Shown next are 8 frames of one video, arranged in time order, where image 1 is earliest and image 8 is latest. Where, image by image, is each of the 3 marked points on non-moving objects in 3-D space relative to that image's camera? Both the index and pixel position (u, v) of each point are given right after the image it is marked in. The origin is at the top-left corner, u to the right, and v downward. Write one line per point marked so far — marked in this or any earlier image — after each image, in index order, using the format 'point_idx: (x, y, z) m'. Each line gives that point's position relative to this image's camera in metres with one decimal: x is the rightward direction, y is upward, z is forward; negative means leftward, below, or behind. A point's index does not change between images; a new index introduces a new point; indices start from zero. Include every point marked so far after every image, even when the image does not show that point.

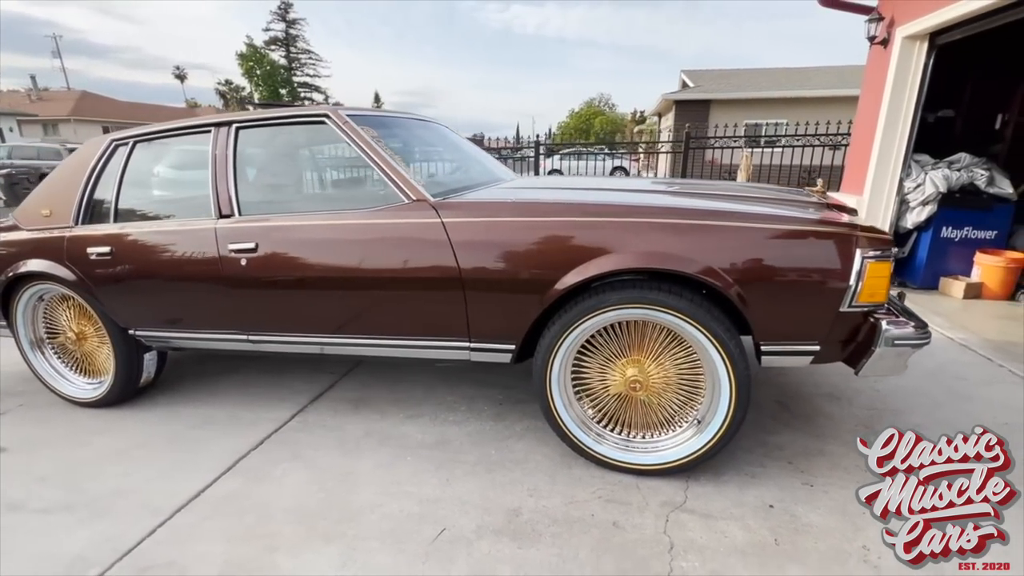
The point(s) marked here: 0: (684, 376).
0: (+0.8, -0.3, +2.0) m
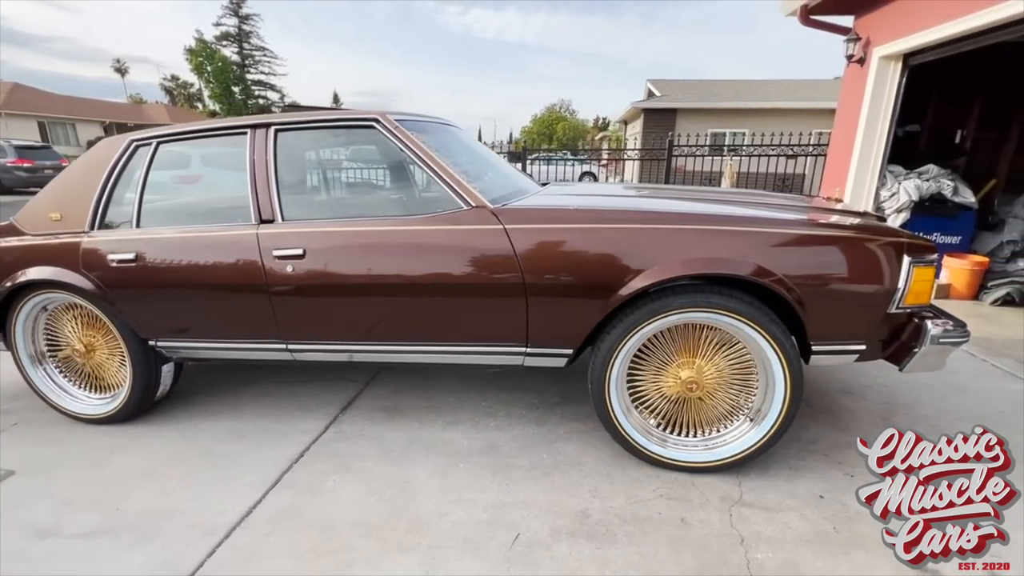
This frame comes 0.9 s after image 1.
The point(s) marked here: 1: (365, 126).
0: (+1.0, -0.4, +2.1) m
1: (-0.7, +0.8, +2.4) m
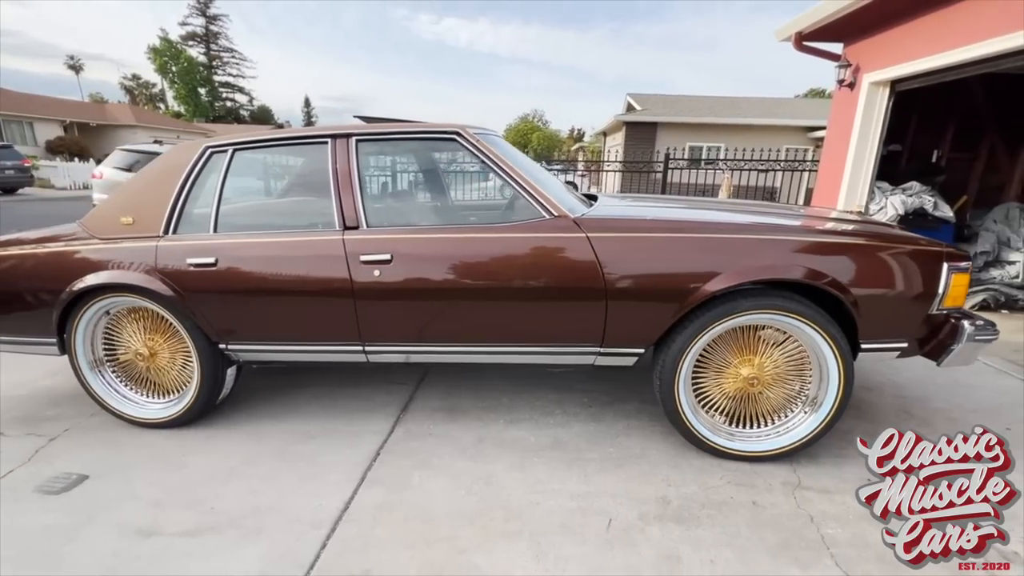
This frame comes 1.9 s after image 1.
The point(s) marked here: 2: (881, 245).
0: (+1.4, -0.4, +2.3) m
1: (-0.3, +0.8, +2.5) m
2: (+1.6, +0.2, +2.2) m
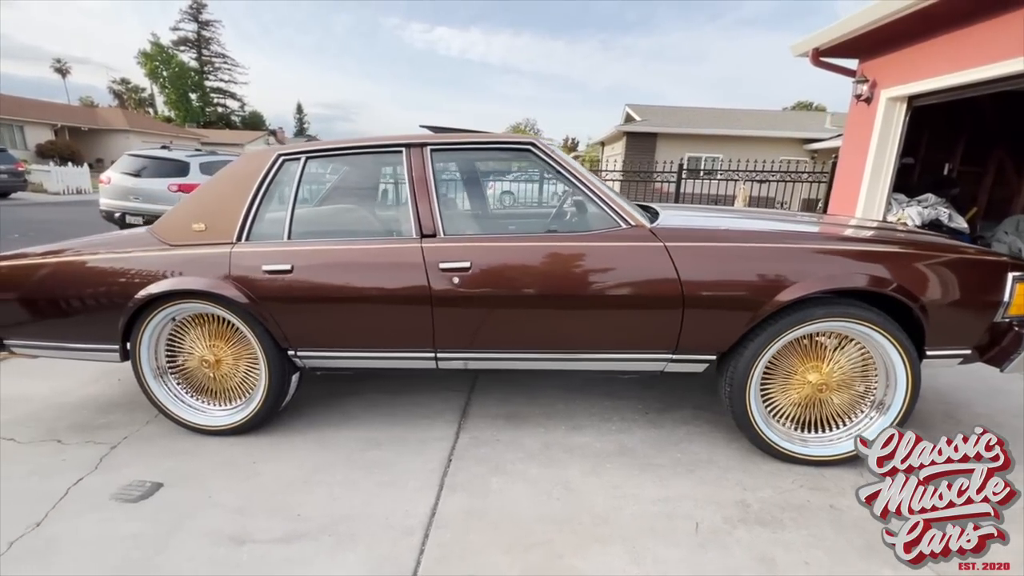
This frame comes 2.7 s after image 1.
0: (+1.8, -0.4, +2.4) m
1: (0.0, +0.8, +2.5) m
2: (+2.0, +0.2, +2.3) m
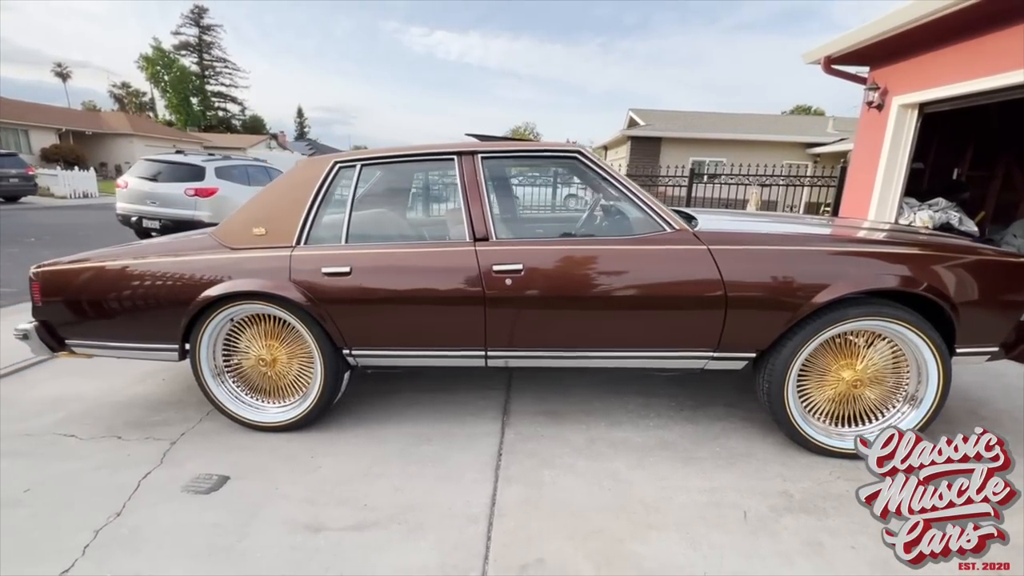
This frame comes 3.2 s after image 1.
0: (+2.0, -0.4, +2.5) m
1: (+0.3, +0.7, +2.7) m
2: (+2.3, +0.2, +2.4) m
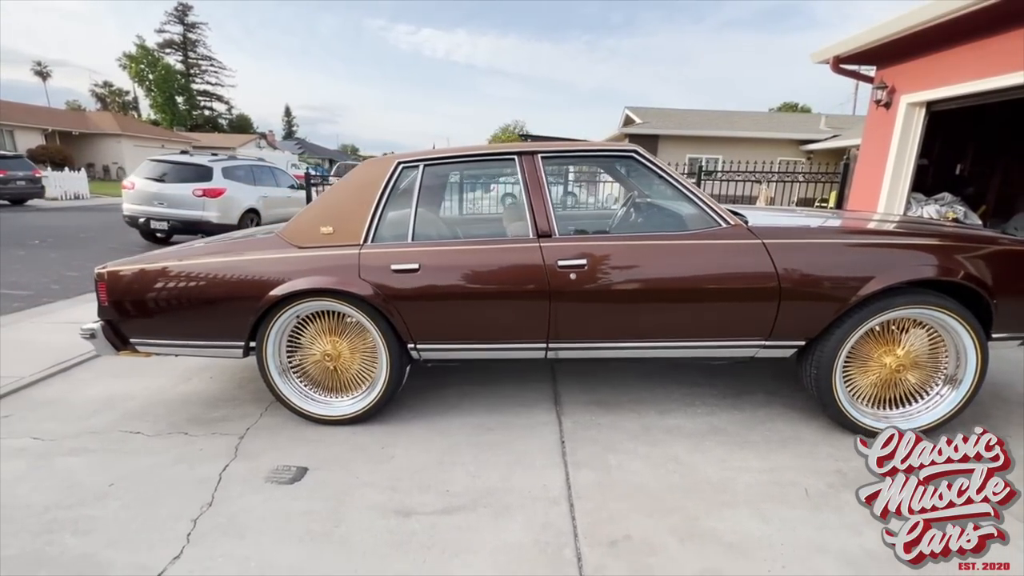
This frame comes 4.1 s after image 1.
0: (+2.4, -0.4, +2.7) m
1: (+0.6, +0.8, +2.8) m
2: (+2.6, +0.2, +2.6) m
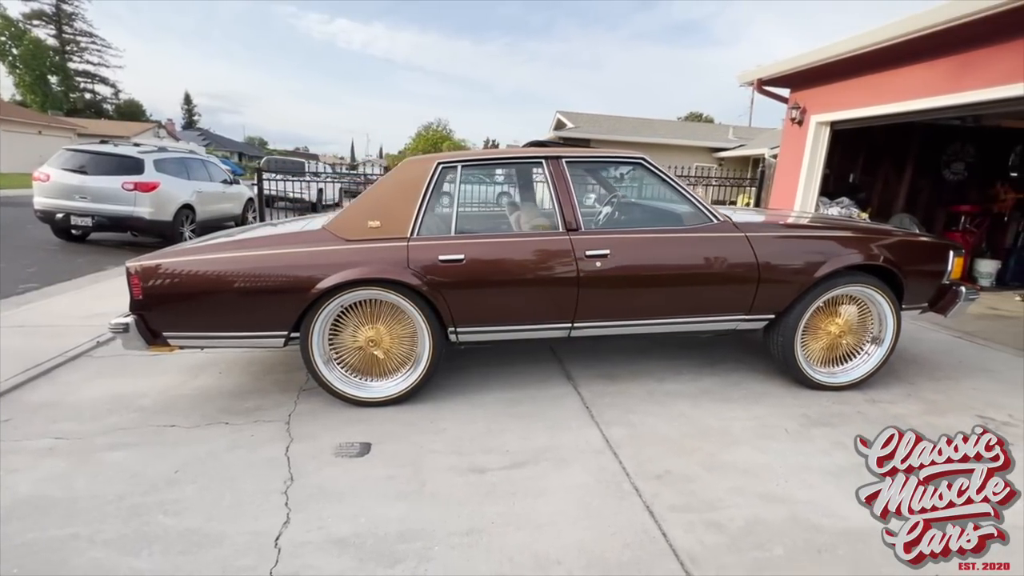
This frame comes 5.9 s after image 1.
0: (+2.6, -0.3, +3.4) m
1: (+0.8, +0.9, +3.3) m
2: (+2.8, +0.3, +3.4) m
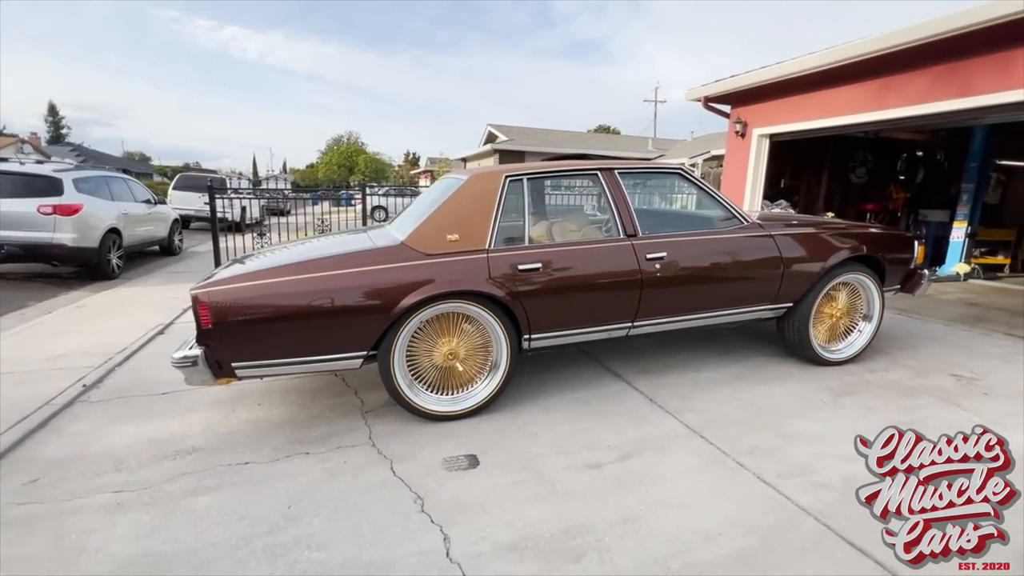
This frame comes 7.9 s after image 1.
0: (+2.9, -0.1, +4.0) m
1: (+1.2, +0.9, +3.6) m
2: (+3.1, +0.5, +4.0) m
